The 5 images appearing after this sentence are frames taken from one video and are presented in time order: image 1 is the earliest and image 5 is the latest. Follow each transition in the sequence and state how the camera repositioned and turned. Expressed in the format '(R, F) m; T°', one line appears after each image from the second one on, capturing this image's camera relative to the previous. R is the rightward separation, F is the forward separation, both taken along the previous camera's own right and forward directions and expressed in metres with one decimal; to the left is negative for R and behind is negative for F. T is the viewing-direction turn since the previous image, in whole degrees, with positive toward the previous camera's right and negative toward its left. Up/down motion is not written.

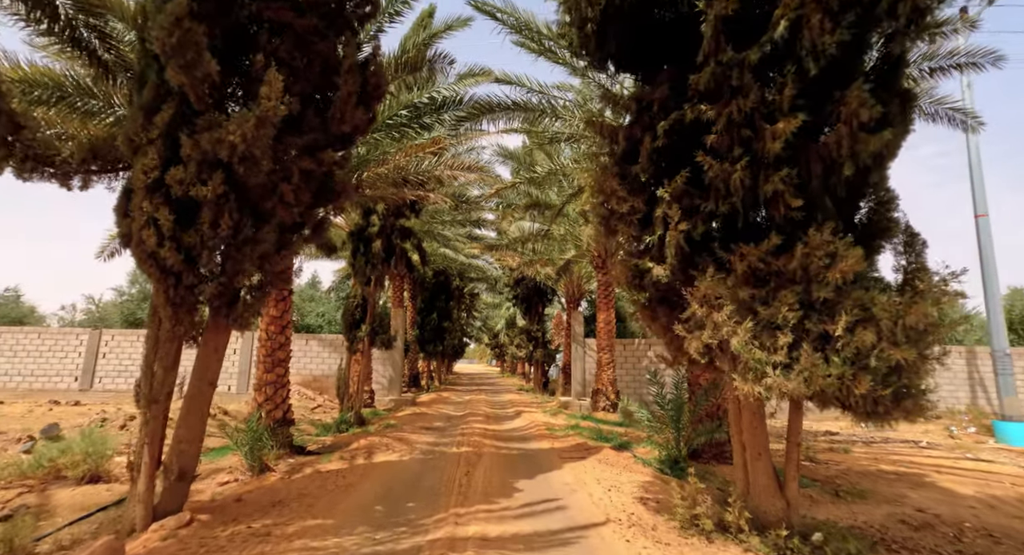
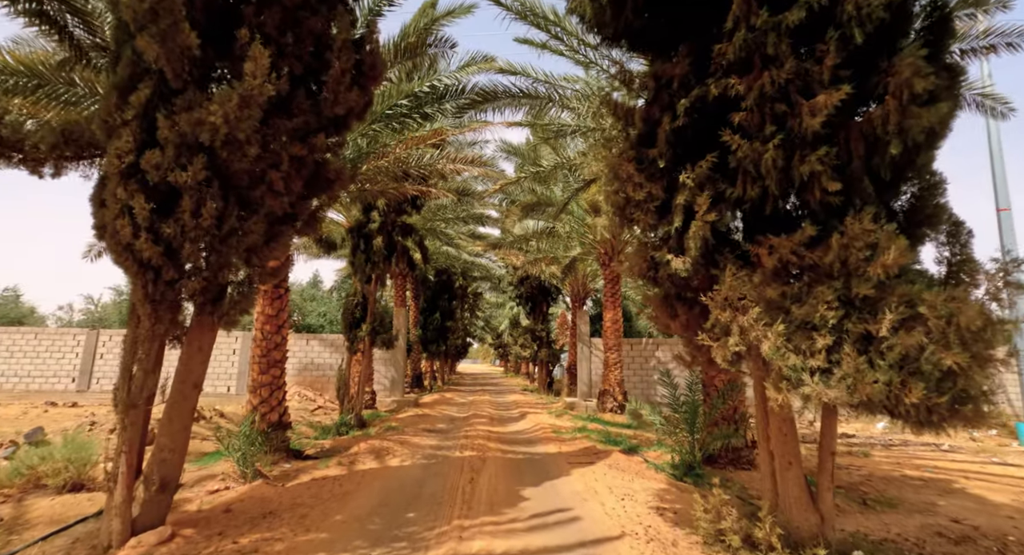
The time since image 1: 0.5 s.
(0.0, +0.4) m; 0°
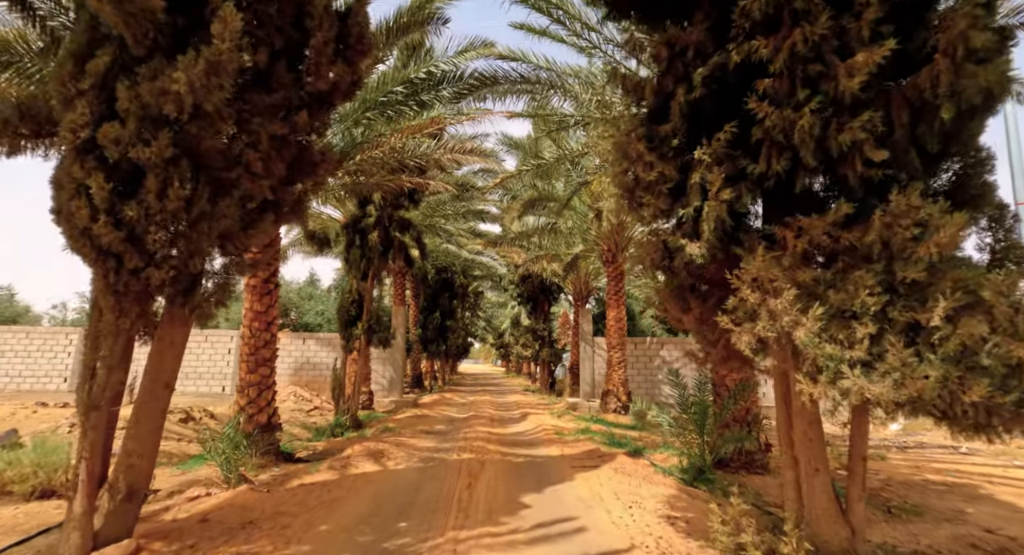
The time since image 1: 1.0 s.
(0.0, +0.4) m; 0°
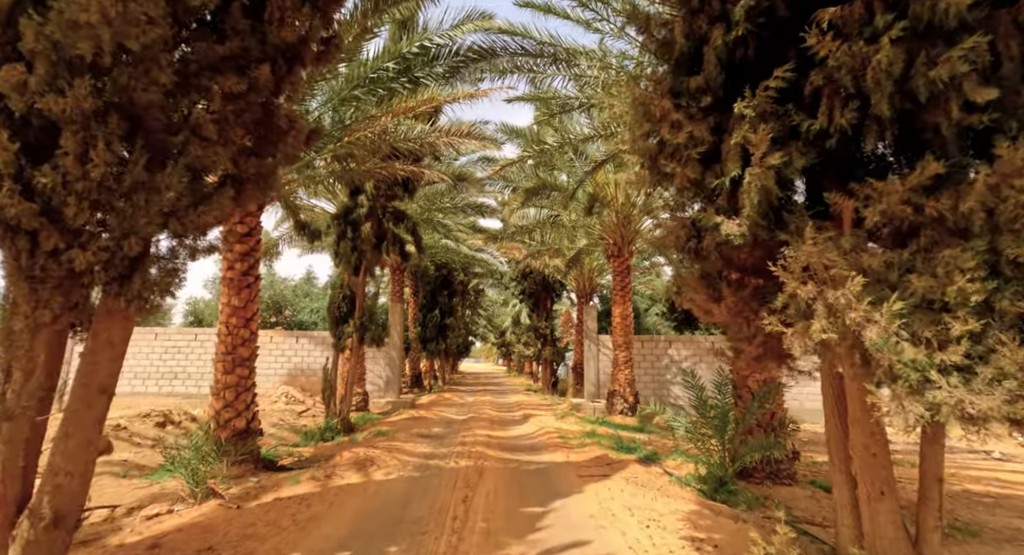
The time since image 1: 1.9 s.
(0.0, +0.7) m; 0°
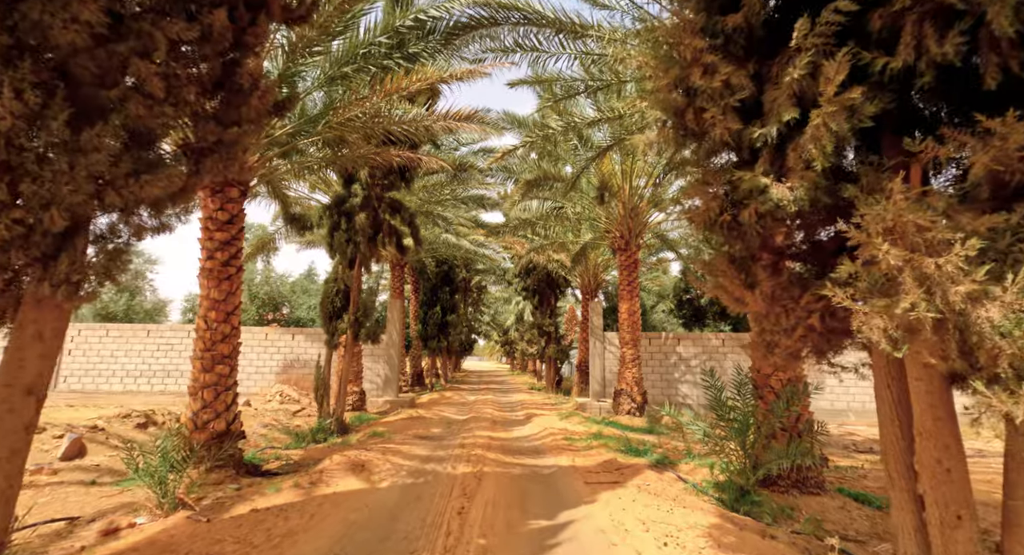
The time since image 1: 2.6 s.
(0.0, +0.6) m; 0°
